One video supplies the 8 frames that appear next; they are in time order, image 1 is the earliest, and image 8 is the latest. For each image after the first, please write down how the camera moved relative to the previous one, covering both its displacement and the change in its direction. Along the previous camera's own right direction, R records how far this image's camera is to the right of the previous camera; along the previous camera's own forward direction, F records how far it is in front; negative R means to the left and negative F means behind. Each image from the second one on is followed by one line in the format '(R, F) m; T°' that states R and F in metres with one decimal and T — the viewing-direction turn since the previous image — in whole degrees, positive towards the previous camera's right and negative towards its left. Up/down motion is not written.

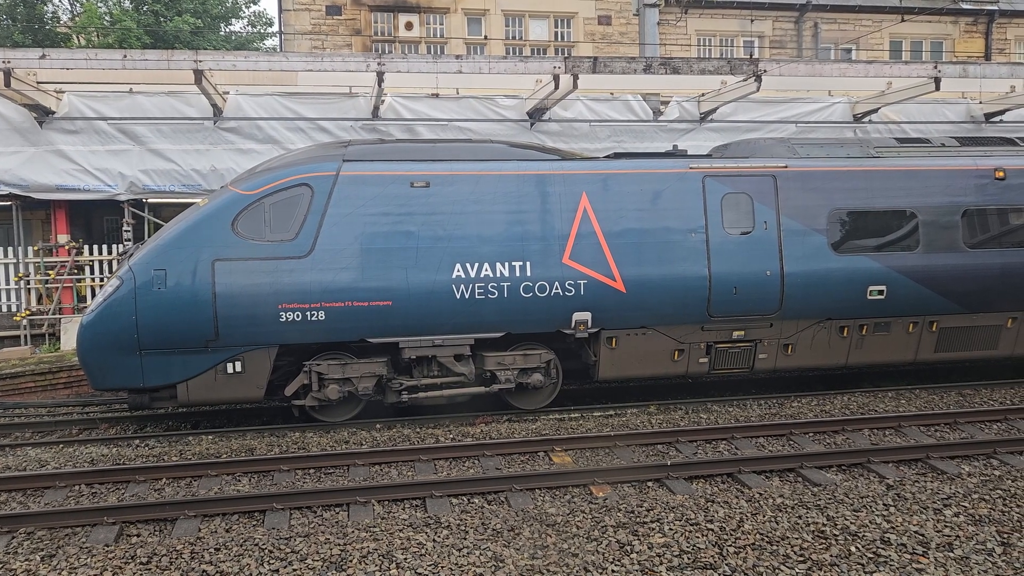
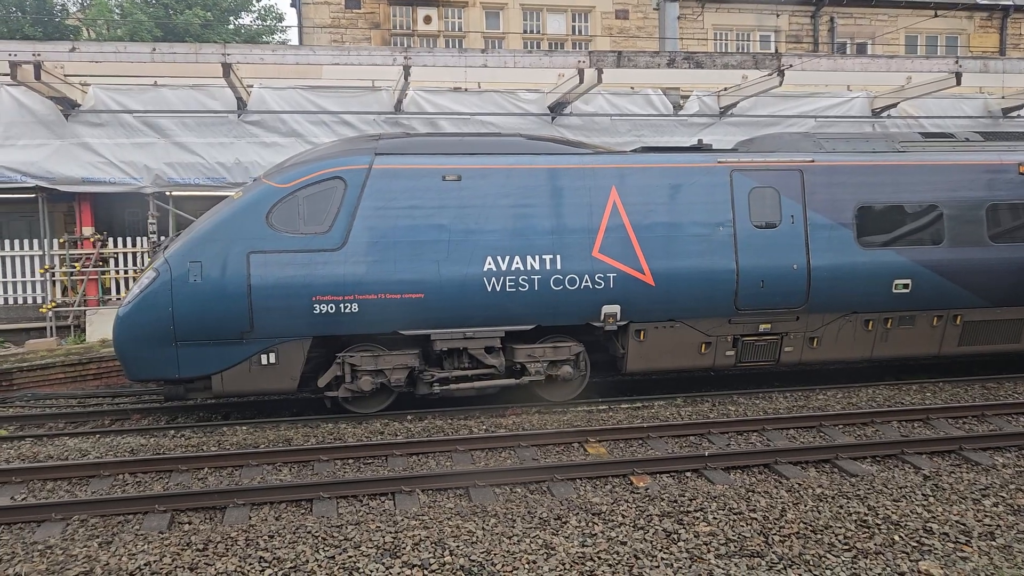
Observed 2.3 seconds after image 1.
(-0.3, -0.1) m; 0°
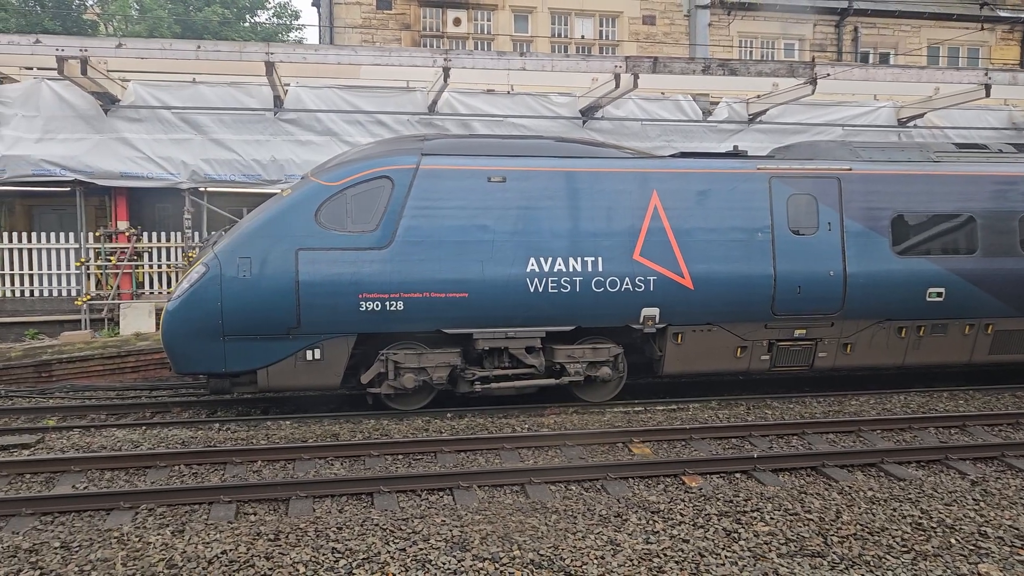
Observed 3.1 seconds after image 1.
(-0.4, -0.1) m; 0°
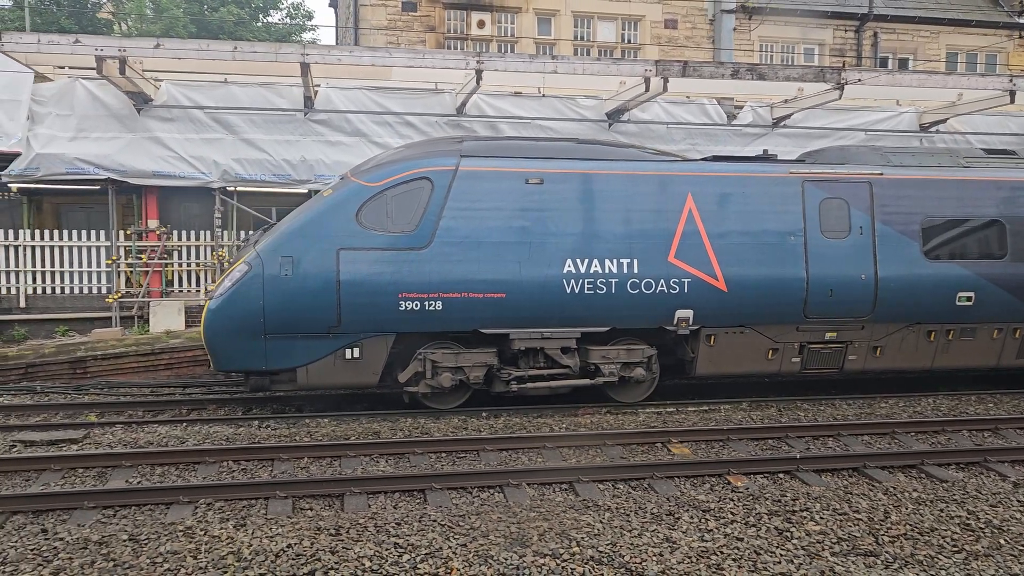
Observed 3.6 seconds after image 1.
(-0.3, -0.1) m; 0°
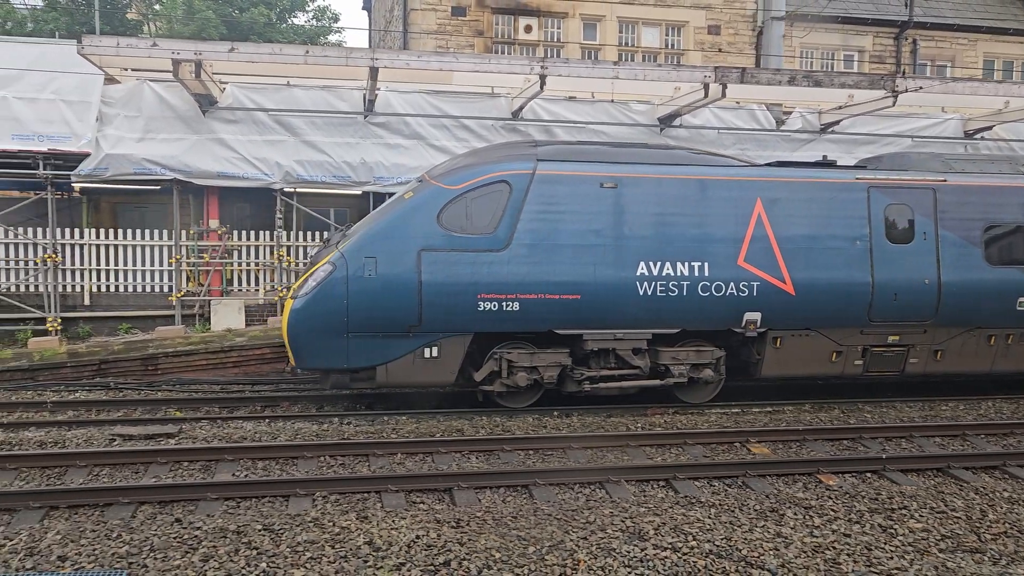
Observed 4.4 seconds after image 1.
(-0.6, -0.1) m; 0°
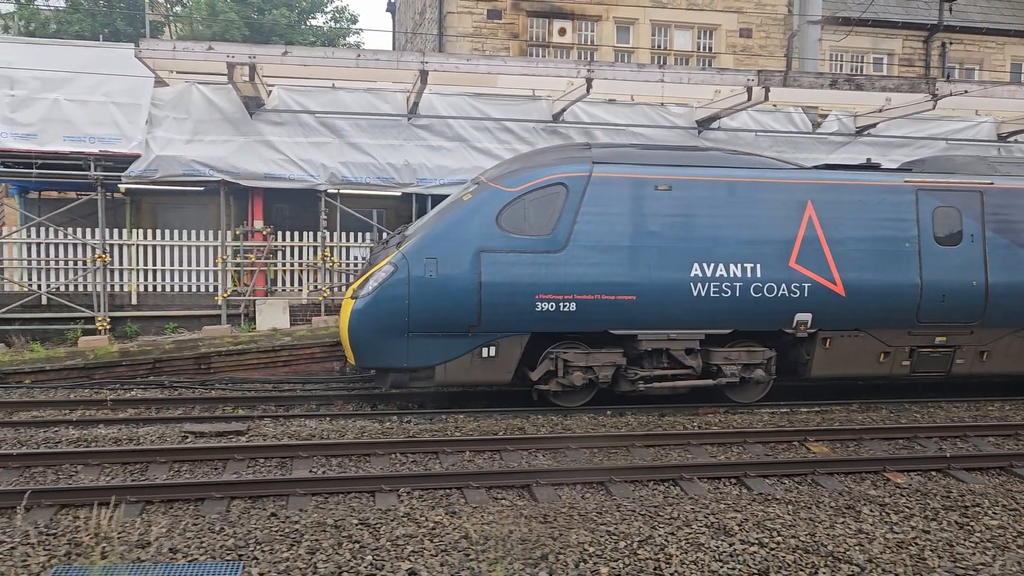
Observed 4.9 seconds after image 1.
(-0.5, -0.1) m; 0°
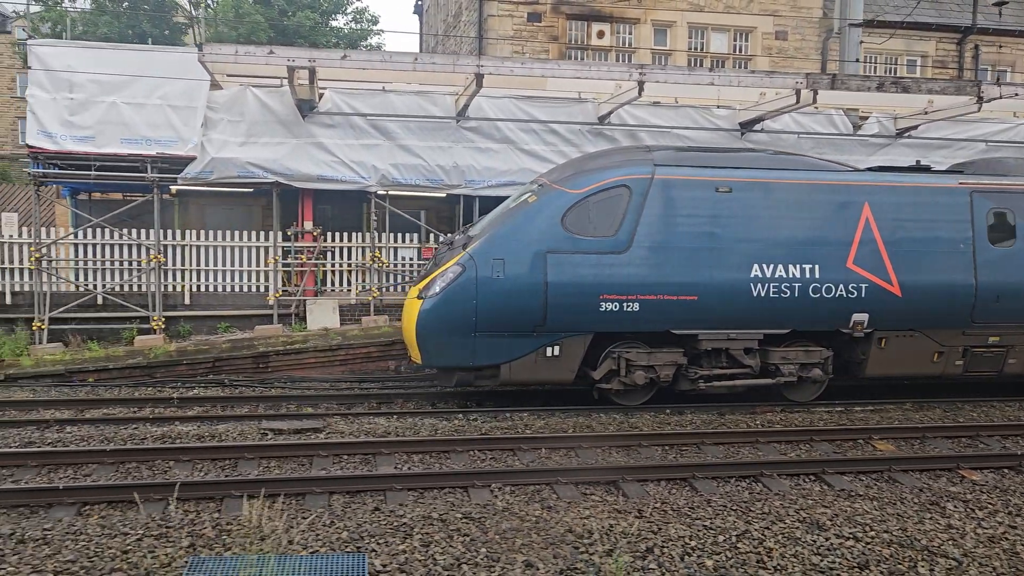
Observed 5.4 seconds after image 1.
(-0.5, -0.1) m; 0°
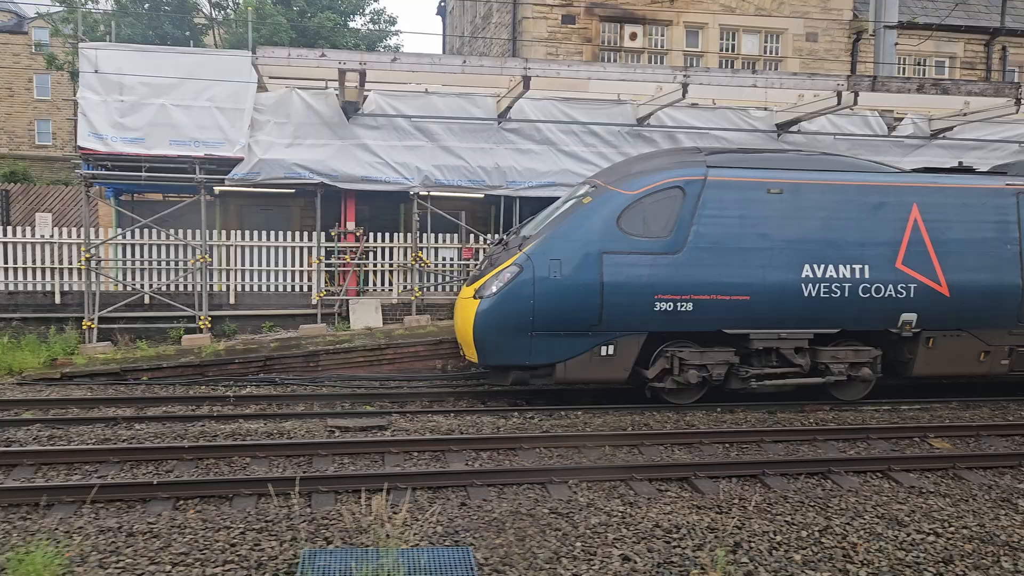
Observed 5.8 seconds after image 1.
(-0.5, -0.1) m; 0°
